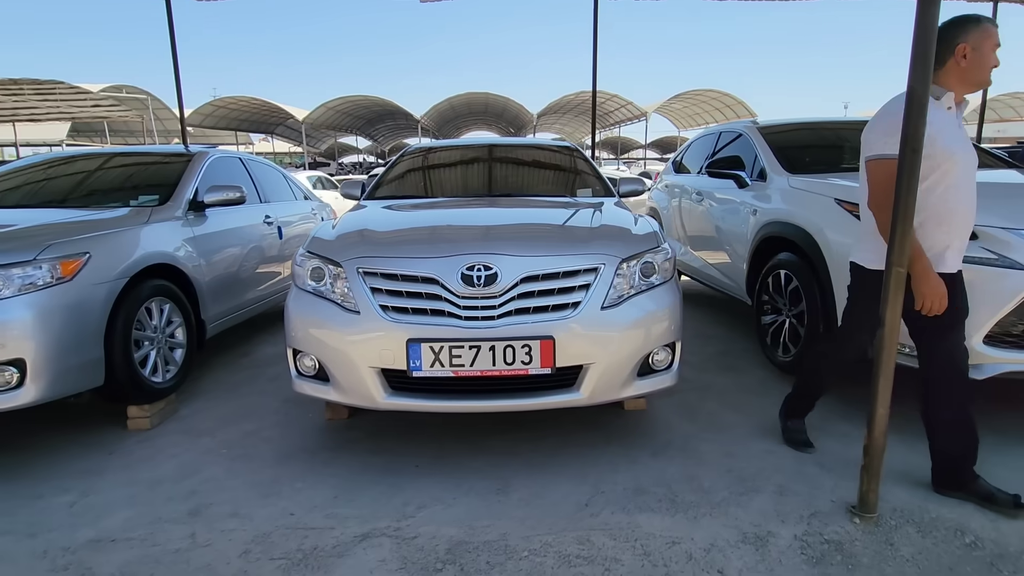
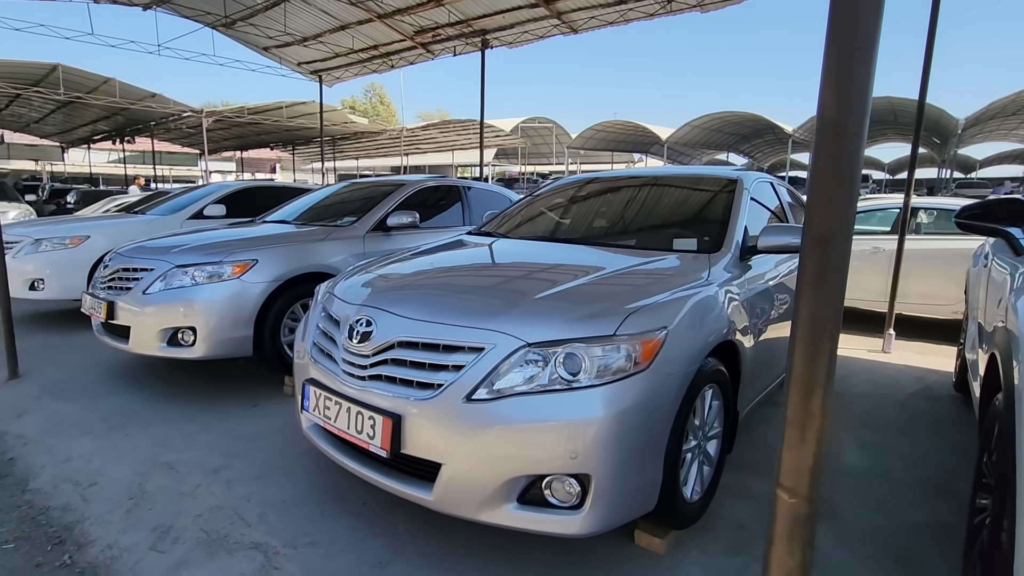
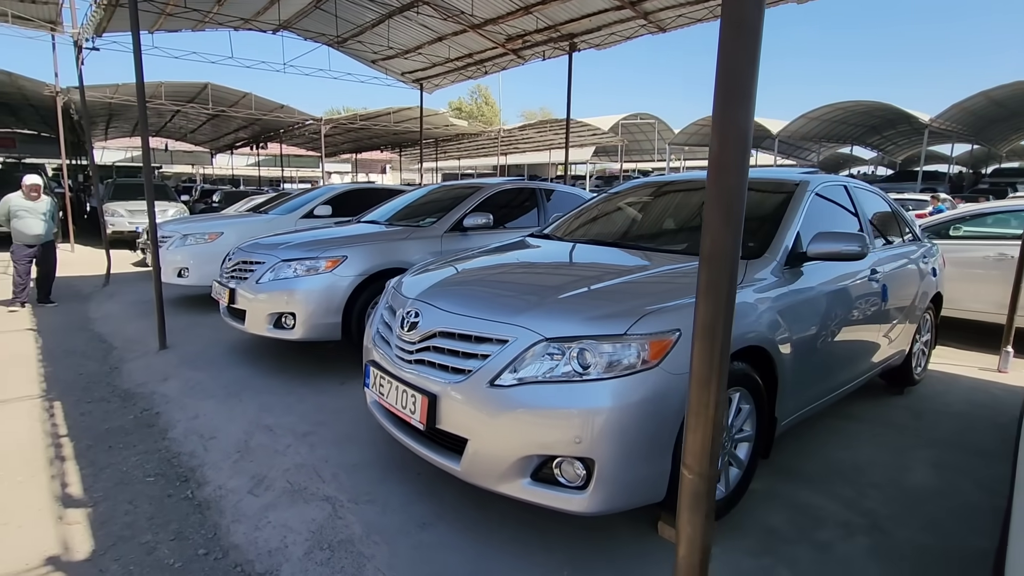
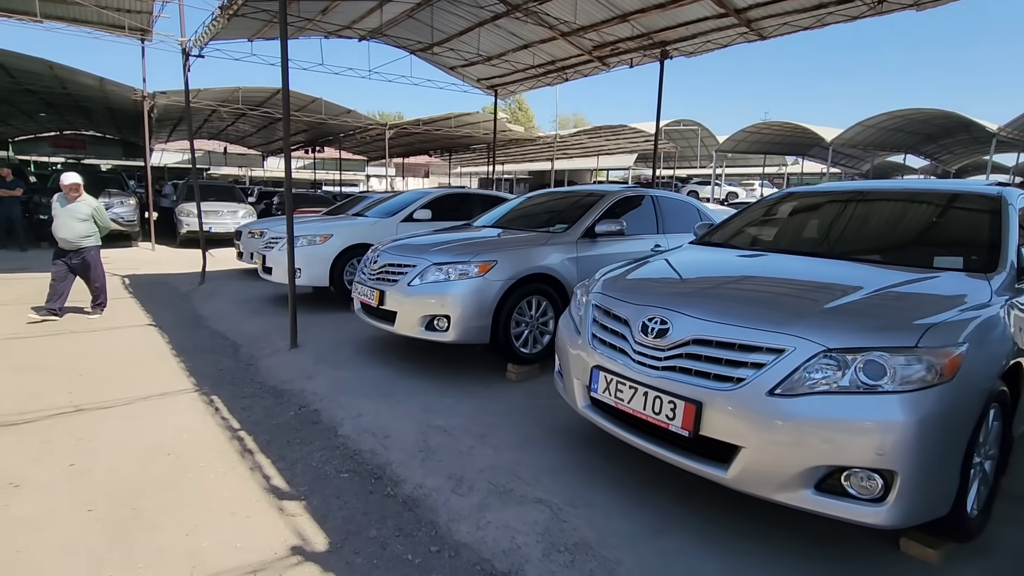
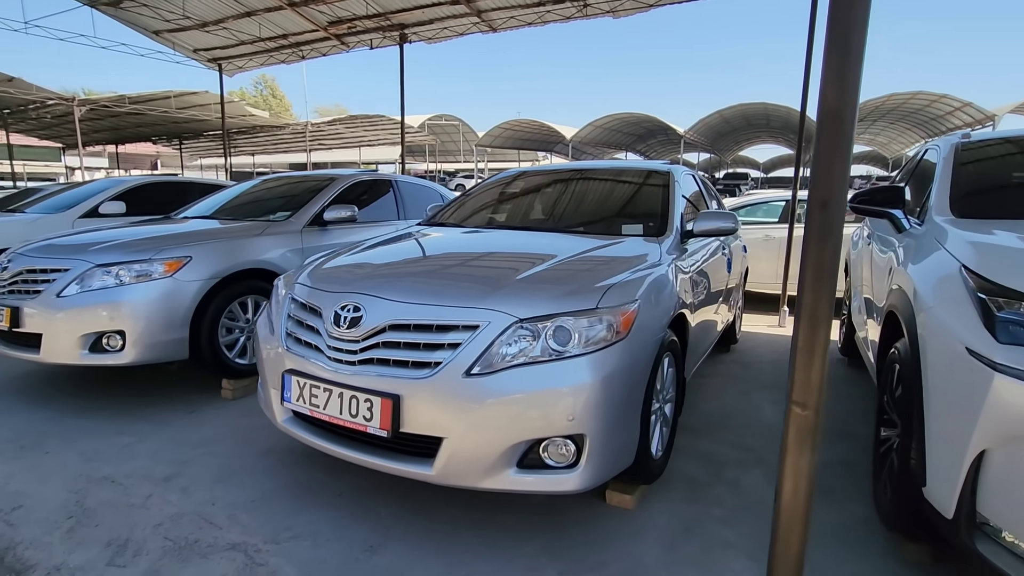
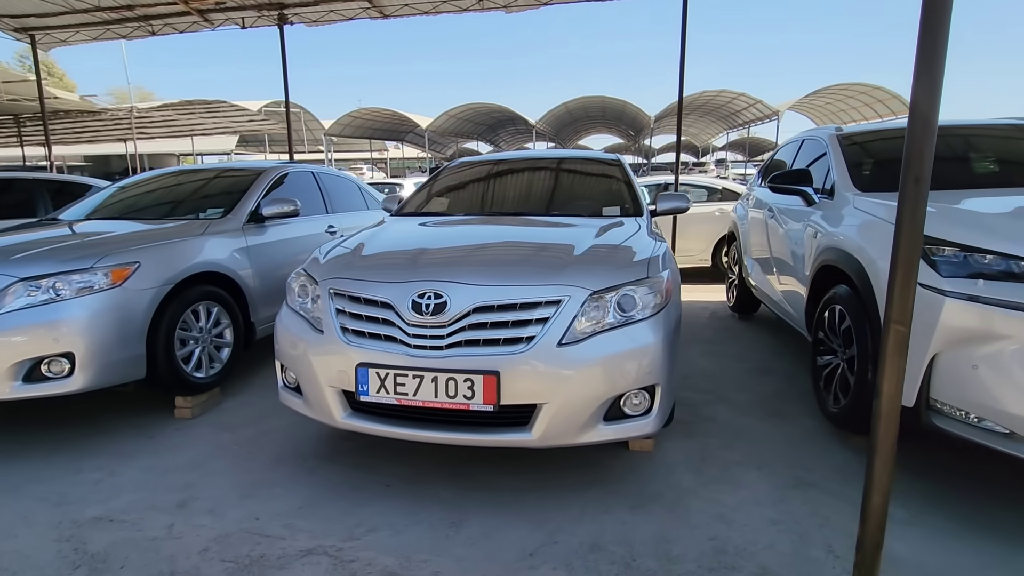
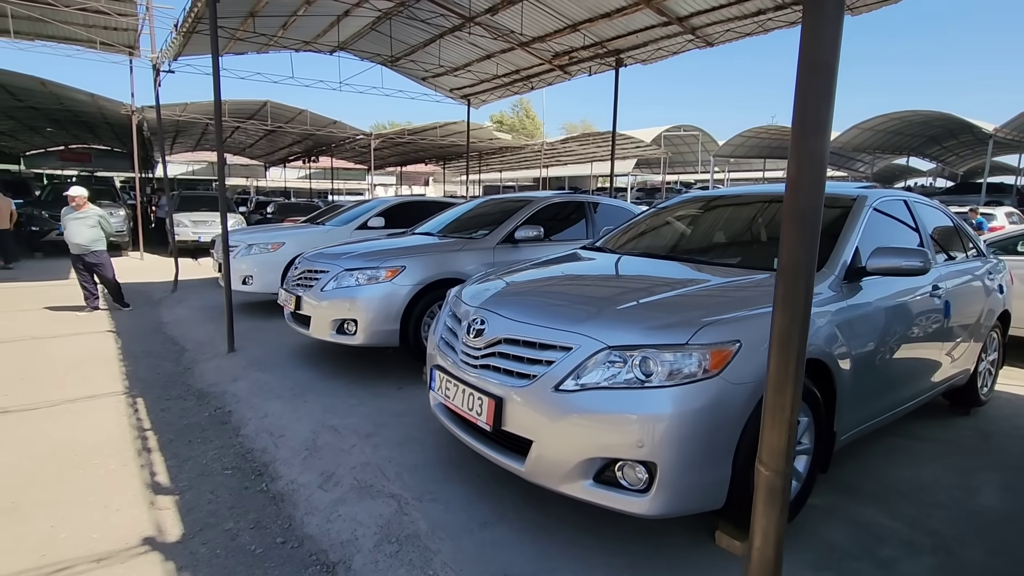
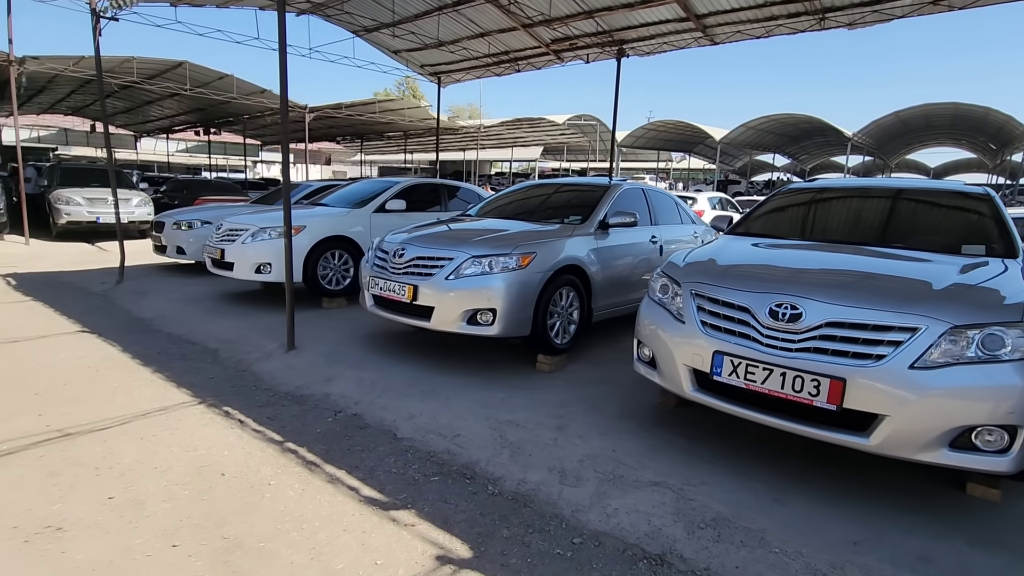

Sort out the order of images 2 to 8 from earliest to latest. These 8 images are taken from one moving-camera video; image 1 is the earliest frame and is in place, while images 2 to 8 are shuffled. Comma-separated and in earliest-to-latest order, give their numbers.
6, 5, 2, 3, 7, 4, 8
